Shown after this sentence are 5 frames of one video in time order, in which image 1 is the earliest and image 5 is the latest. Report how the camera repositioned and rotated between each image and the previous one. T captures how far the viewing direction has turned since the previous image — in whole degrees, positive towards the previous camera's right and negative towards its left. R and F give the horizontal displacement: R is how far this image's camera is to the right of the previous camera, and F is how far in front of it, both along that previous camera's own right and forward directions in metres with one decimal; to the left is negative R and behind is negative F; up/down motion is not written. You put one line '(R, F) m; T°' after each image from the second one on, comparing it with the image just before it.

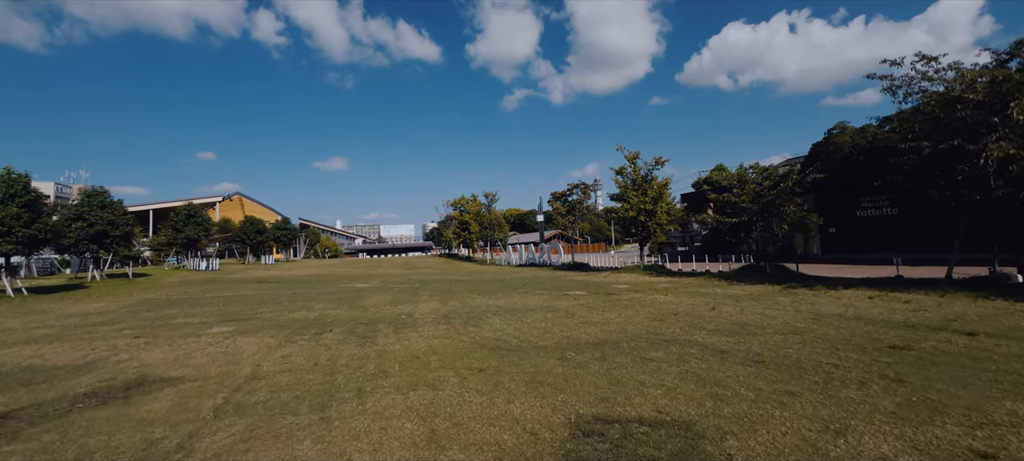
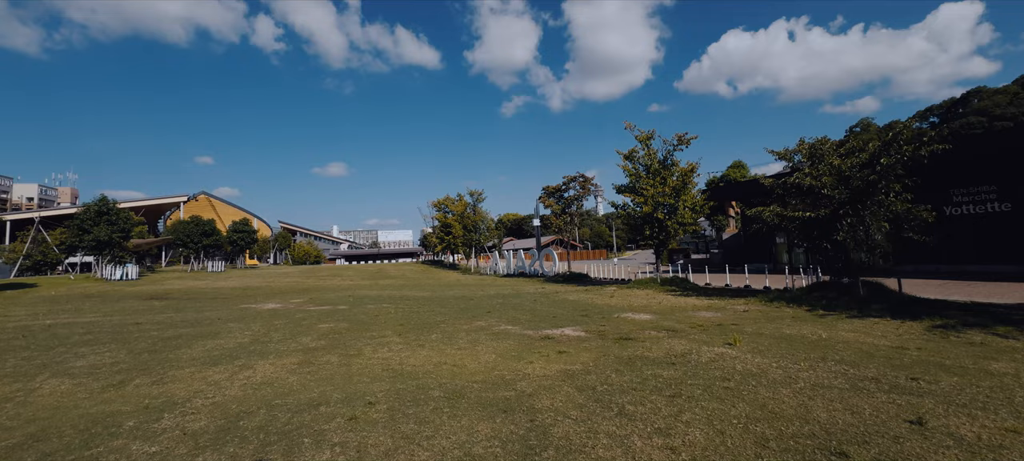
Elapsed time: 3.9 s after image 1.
(+1.0, +6.4) m; 0°
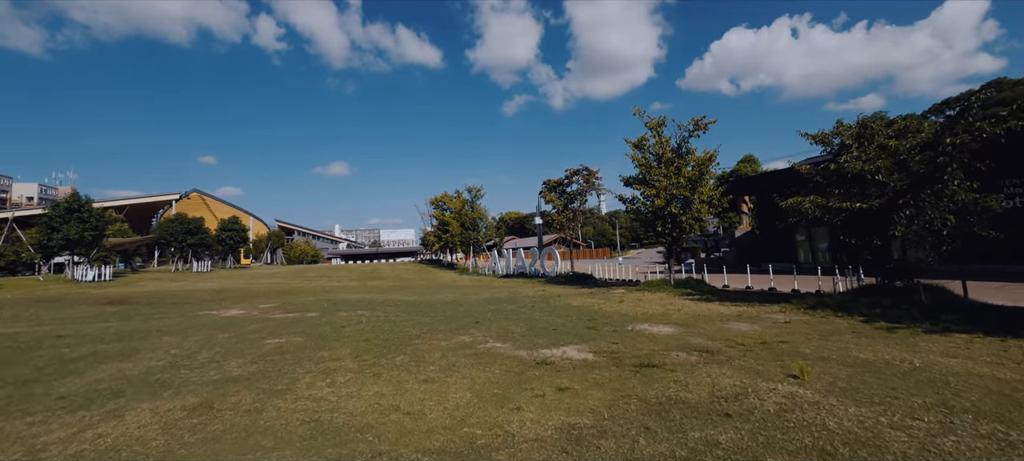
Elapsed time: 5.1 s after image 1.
(+0.2, +2.0) m; 0°
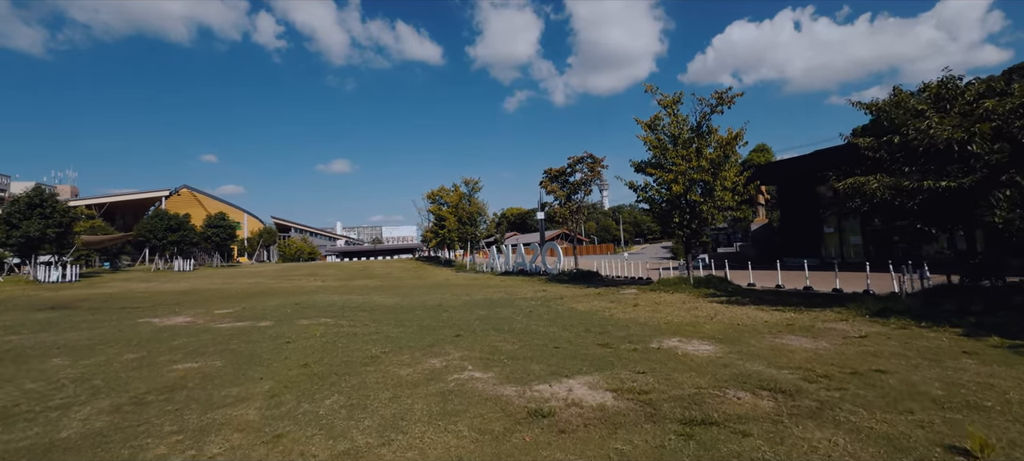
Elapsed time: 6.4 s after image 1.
(+0.2, +2.2) m; 0°
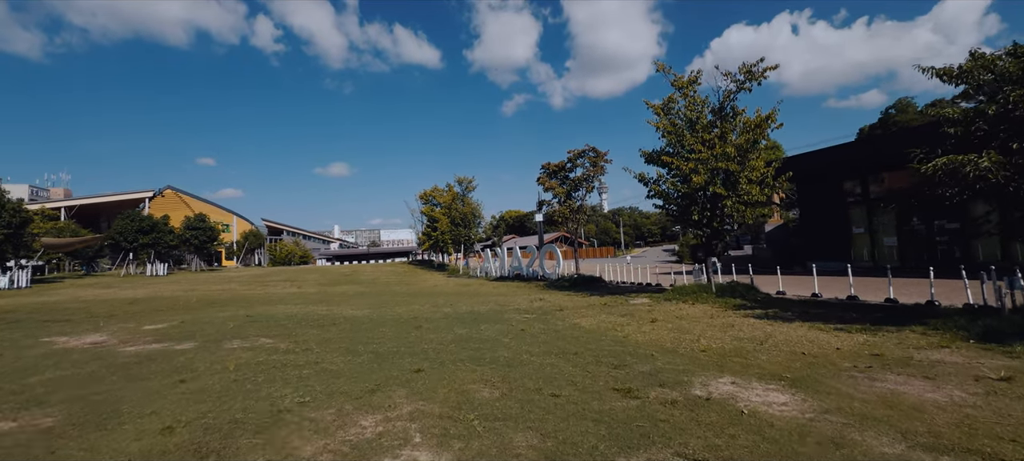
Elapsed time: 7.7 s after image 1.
(+0.2, +2.3) m; 0°
